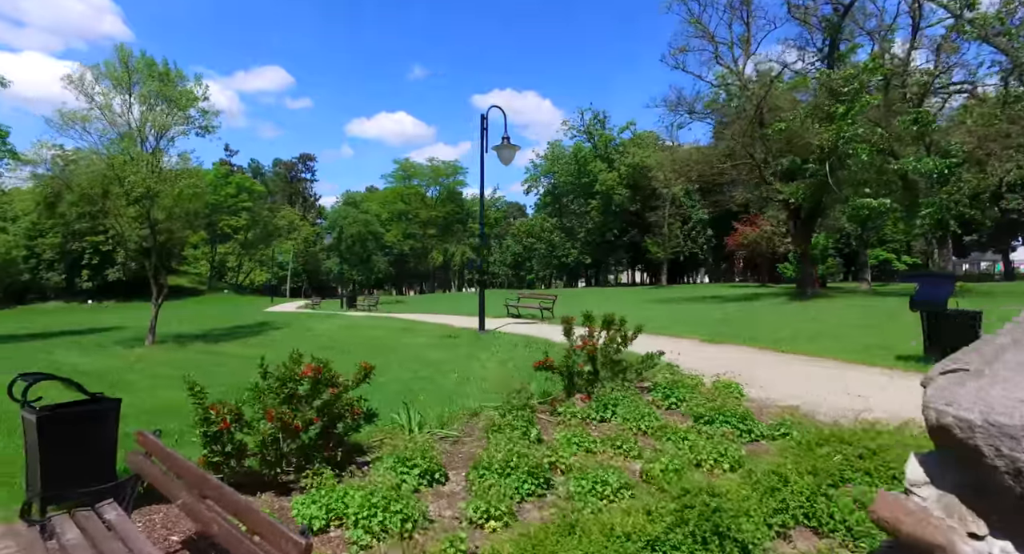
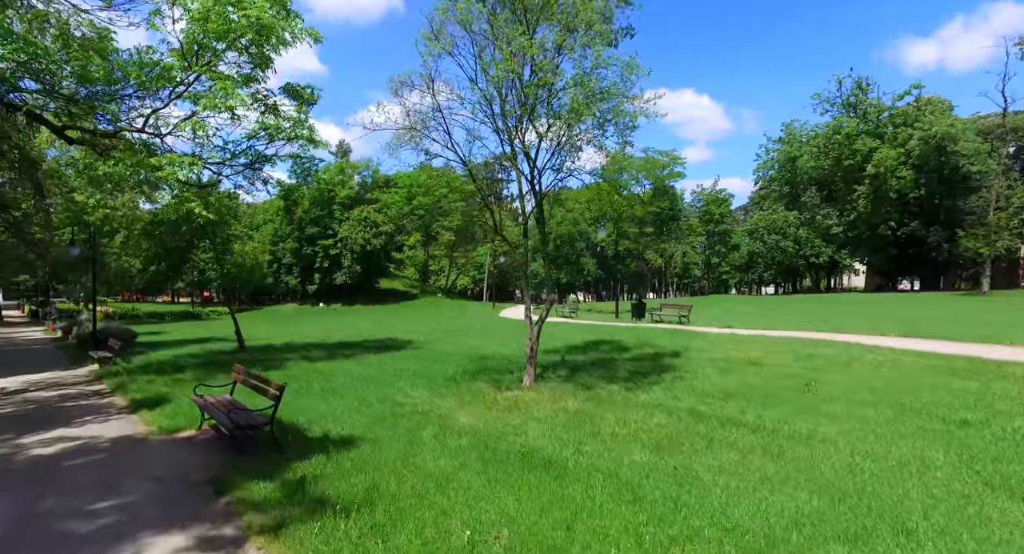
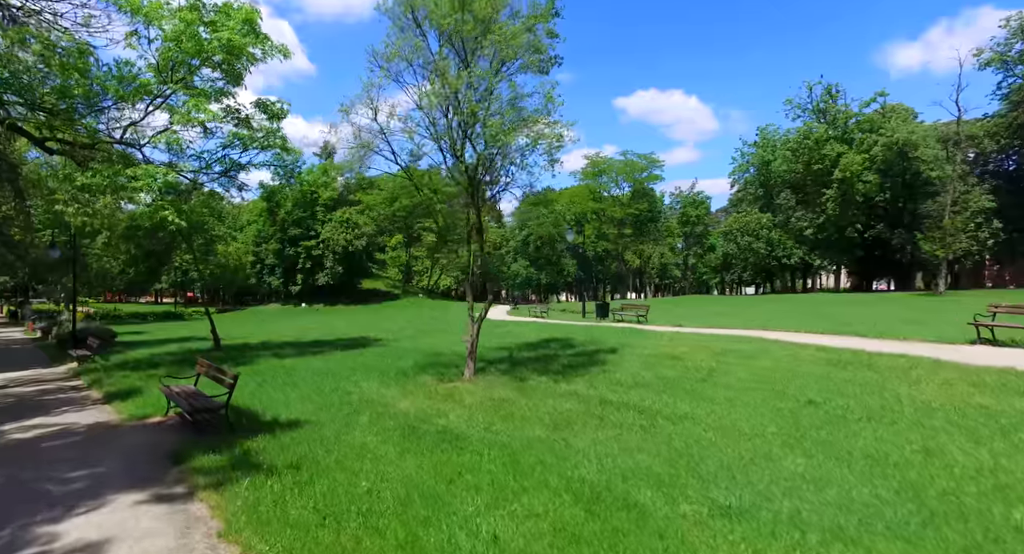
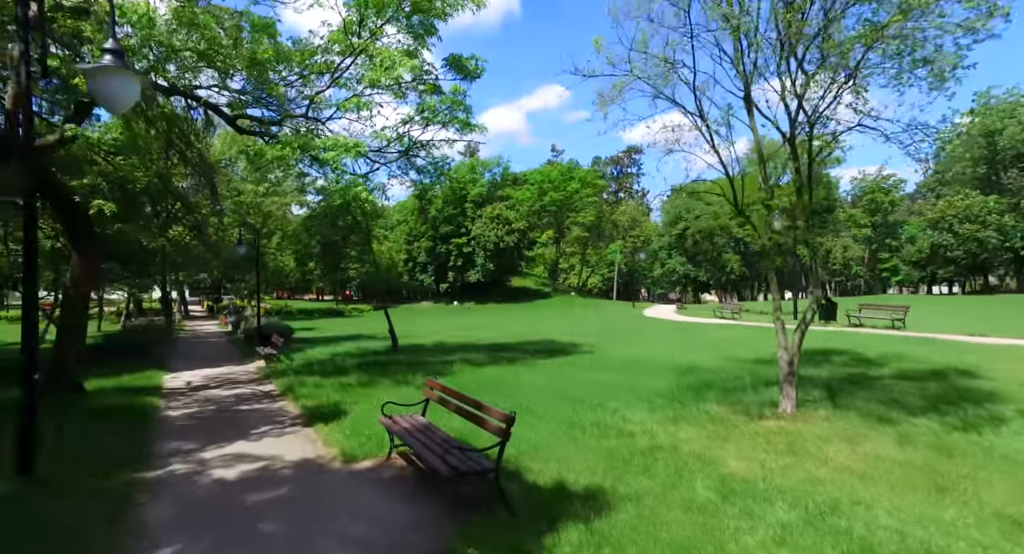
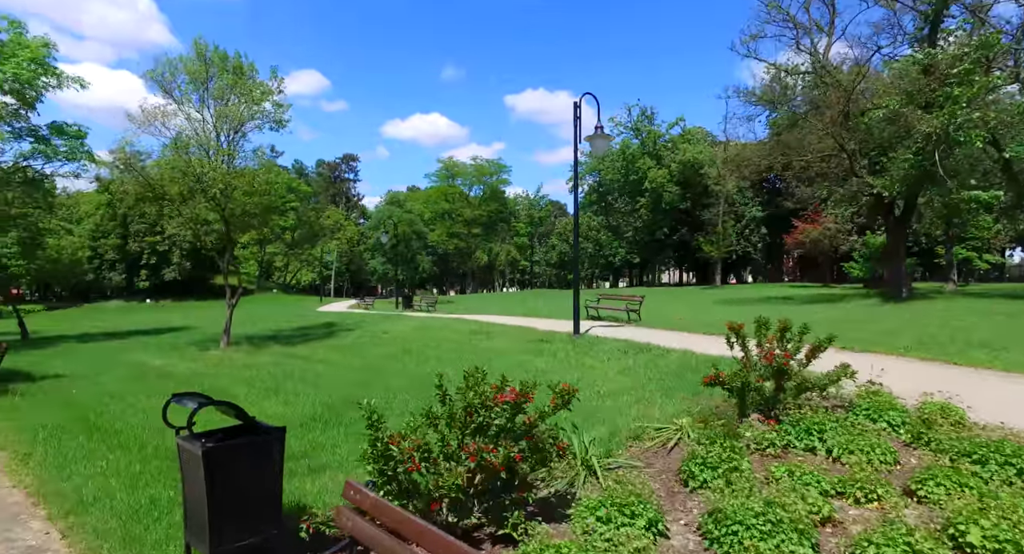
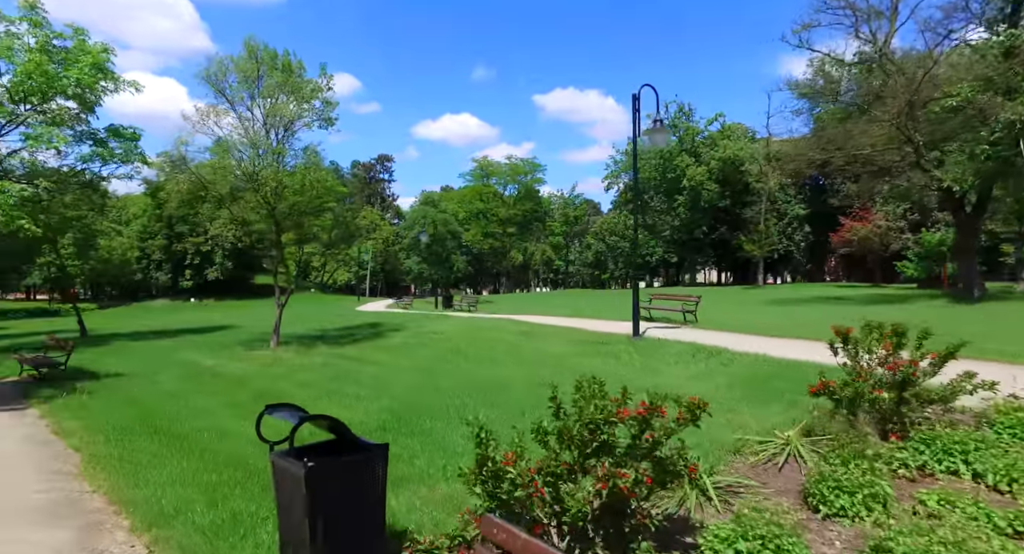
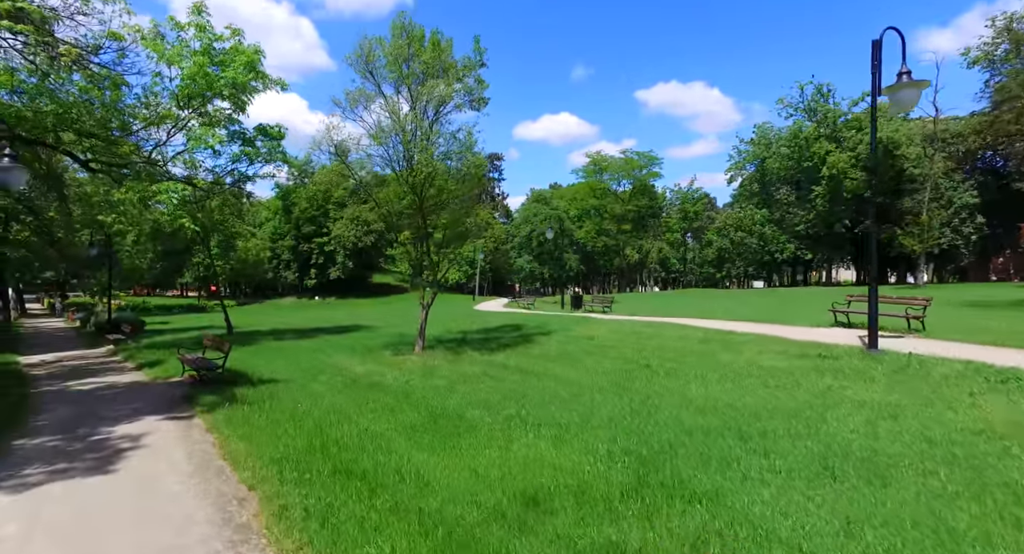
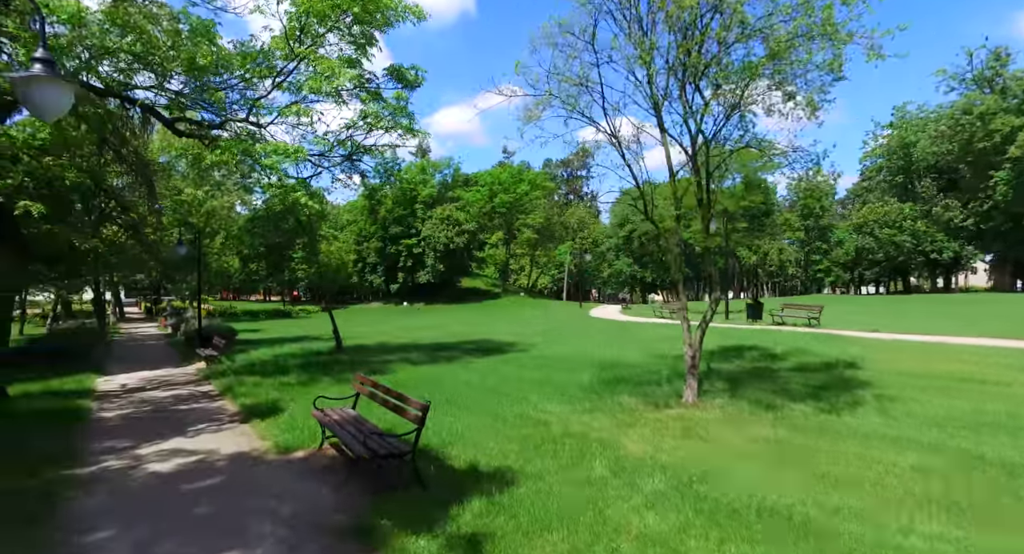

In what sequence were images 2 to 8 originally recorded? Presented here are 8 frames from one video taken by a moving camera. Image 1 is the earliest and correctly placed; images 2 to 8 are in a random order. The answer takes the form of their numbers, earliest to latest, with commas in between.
5, 6, 7, 3, 2, 8, 4
